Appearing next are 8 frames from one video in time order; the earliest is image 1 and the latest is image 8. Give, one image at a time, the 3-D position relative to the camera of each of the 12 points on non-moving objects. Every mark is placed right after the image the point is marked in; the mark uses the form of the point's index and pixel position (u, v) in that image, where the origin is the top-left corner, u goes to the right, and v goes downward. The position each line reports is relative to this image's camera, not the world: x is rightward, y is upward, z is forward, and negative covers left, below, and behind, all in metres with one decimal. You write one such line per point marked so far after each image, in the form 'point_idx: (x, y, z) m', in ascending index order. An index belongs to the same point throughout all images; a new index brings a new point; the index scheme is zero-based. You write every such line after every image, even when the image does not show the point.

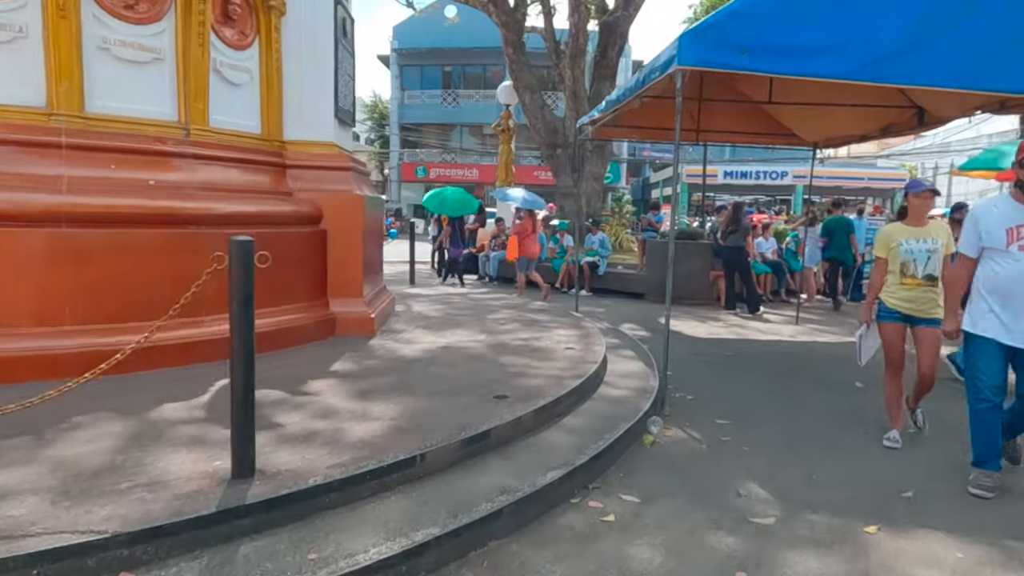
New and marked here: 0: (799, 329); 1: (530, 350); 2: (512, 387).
0: (+4.4, -0.6, +10.2) m
1: (+0.2, -0.6, +6.5) m
2: (0.0, -0.8, +5.0) m
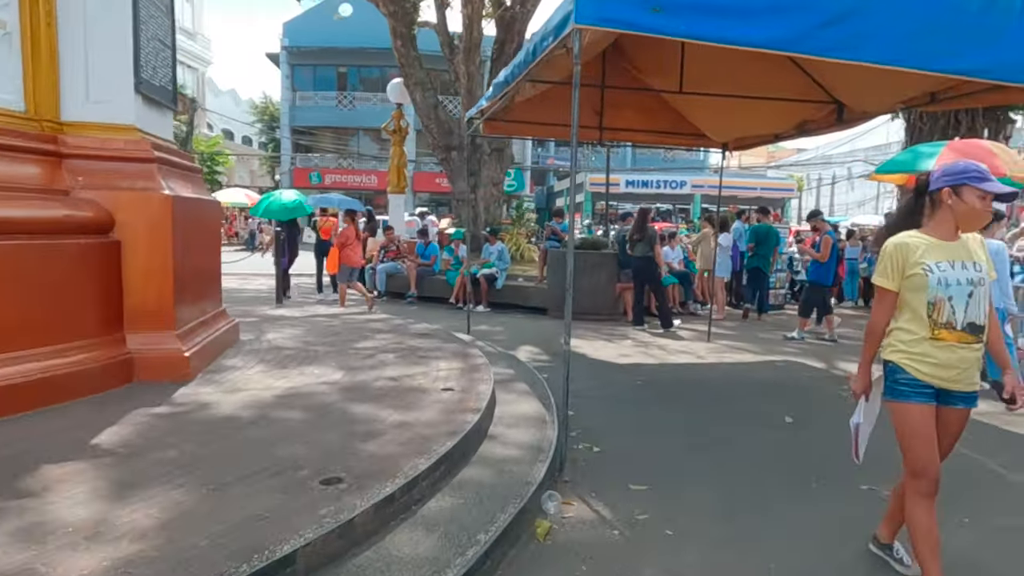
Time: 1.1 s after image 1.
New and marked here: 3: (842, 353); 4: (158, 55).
0: (+2.8, -0.8, +9.3) m
1: (-0.9, -0.8, +5.1) m
2: (-0.8, -0.9, +3.6) m
3: (+4.4, -0.9, +8.9) m
4: (-3.1, +2.0, +5.8) m
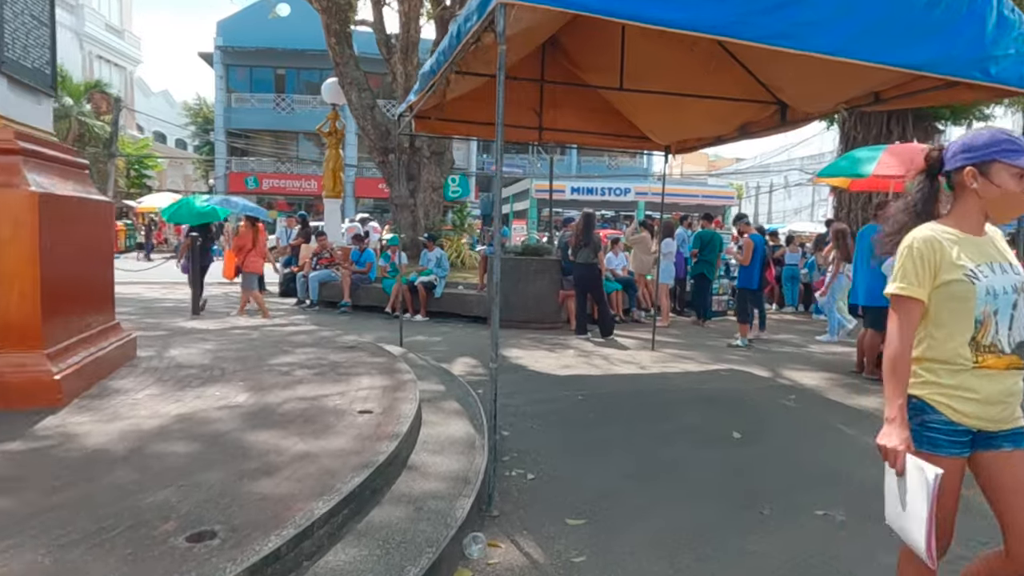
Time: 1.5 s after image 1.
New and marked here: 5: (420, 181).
0: (+2.0, -0.9, +9.0) m
1: (-1.4, -0.9, +4.5) m
2: (-1.2, -1.0, +3.0) m
3: (+3.6, -1.0, +8.8) m
4: (-3.7, +1.9, +5.0) m
5: (-2.2, +2.5, +15.7) m
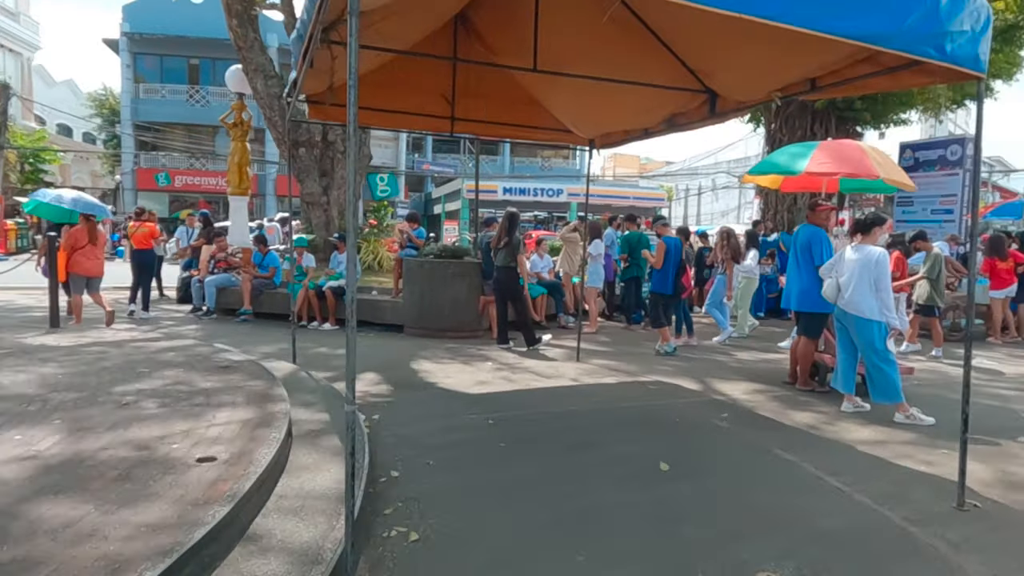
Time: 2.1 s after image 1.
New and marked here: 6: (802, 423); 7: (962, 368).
0: (+0.9, -1.0, +8.3) m
1: (-2.0, -1.0, +3.5) m
2: (-1.7, -1.1, +2.1) m
3: (+2.5, -1.1, +8.2) m
4: (-4.4, +1.8, +3.8) m
5: (-3.9, +2.4, +14.6) m
6: (+2.6, -1.2, +6.0) m
7: (+6.1, -1.1, +8.9) m
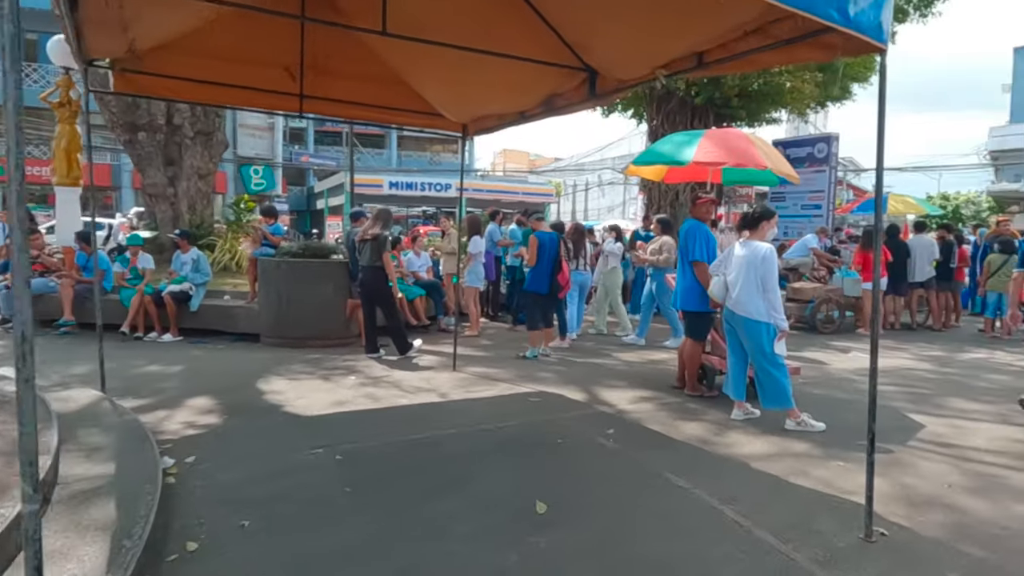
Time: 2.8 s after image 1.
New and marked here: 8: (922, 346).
0: (-0.6, -1.0, +7.5) m
1: (-2.7, -1.1, +2.3) m
2: (-2.2, -1.2, +0.9) m
3: (+1.0, -1.0, +7.6) m
4: (-5.1, +1.7, +2.2) m
5: (-6.4, +2.4, +12.9) m
6: (+1.5, -1.2, +5.5) m
7: (+4.4, -1.0, +8.9) m
8: (+6.5, -0.9, +10.4) m
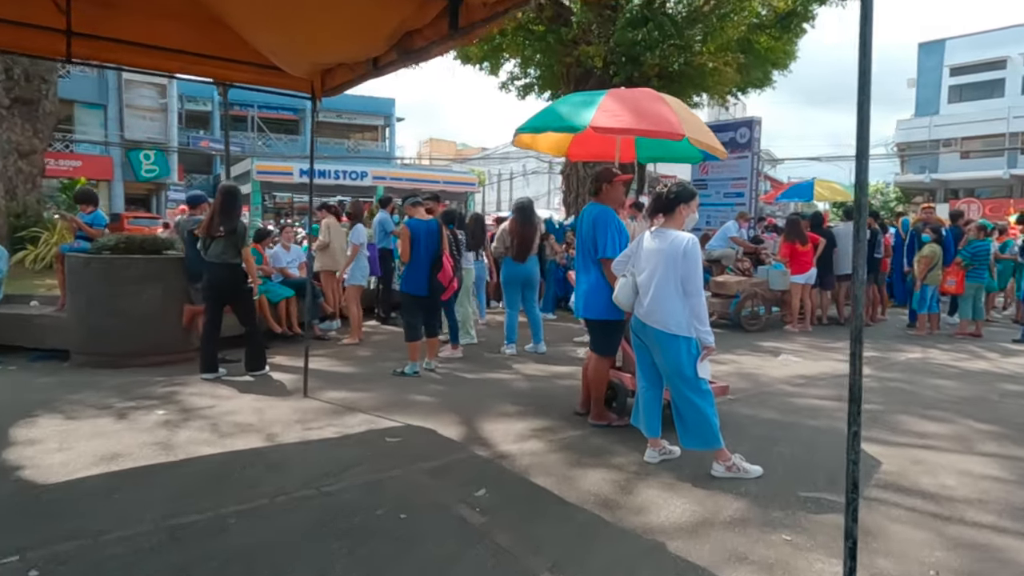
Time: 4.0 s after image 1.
0: (-1.8, -1.1, +5.8) m
1: (-3.4, -1.2, +0.4) m
2: (-2.7, -1.3, -0.9) m
3: (-0.2, -1.1, +6.2) m
4: (-5.8, +1.5, 0.0) m
5: (-8.2, +2.3, +10.5) m
6: (+0.5, -1.3, +4.1) m
7: (+3.0, -1.0, +7.8) m
8: (+4.9, -0.8, +9.5) m
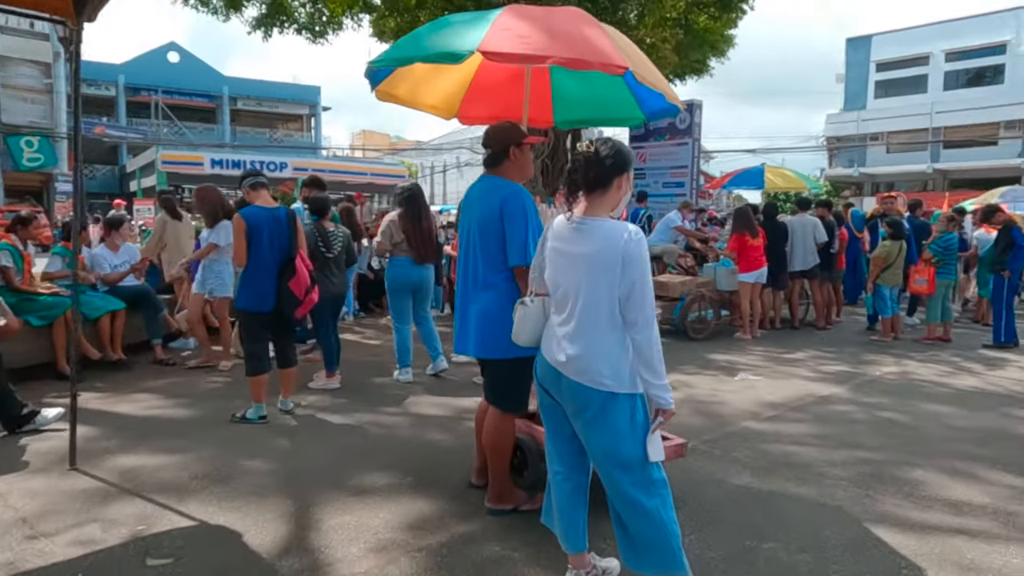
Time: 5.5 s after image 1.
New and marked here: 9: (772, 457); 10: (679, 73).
0: (-2.6, -1.2, +3.8) m
1: (-3.7, -1.4, -1.7) m
2: (-2.9, -1.5, -3.0) m
3: (-1.0, -1.2, +4.3) m
4: (-6.1, +1.3, -2.3) m
5: (-9.5, +2.2, +7.9) m
6: (-0.2, -1.4, +2.3) m
7: (+2.0, -1.0, +6.2) m
8: (+3.8, -0.8, +8.0) m
9: (+1.8, -1.2, +4.6) m
10: (+4.8, +6.3, +19.1) m
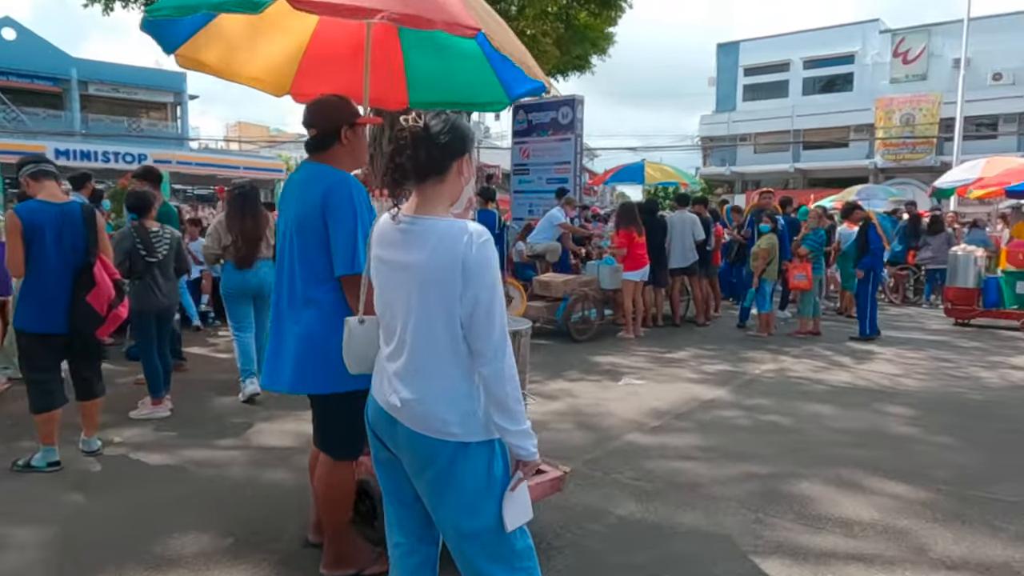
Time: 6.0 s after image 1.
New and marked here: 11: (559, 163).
0: (-3.3, -1.3, +2.7) m
1: (-3.5, -1.5, -2.9) m
2: (-2.5, -1.6, -4.0) m
3: (-1.8, -1.2, +3.4) m
4: (-5.8, +1.1, -3.9) m
5: (-10.8, +1.9, +5.6) m
6: (-0.6, -1.4, +1.6) m
7: (+0.9, -1.0, +5.8) m
8: (+2.3, -0.8, +7.9) m
9: (+0.9, -1.2, +4.2) m
10: (+1.4, +6.4, +18.9) m
11: (+1.1, +2.9, +15.1) m
